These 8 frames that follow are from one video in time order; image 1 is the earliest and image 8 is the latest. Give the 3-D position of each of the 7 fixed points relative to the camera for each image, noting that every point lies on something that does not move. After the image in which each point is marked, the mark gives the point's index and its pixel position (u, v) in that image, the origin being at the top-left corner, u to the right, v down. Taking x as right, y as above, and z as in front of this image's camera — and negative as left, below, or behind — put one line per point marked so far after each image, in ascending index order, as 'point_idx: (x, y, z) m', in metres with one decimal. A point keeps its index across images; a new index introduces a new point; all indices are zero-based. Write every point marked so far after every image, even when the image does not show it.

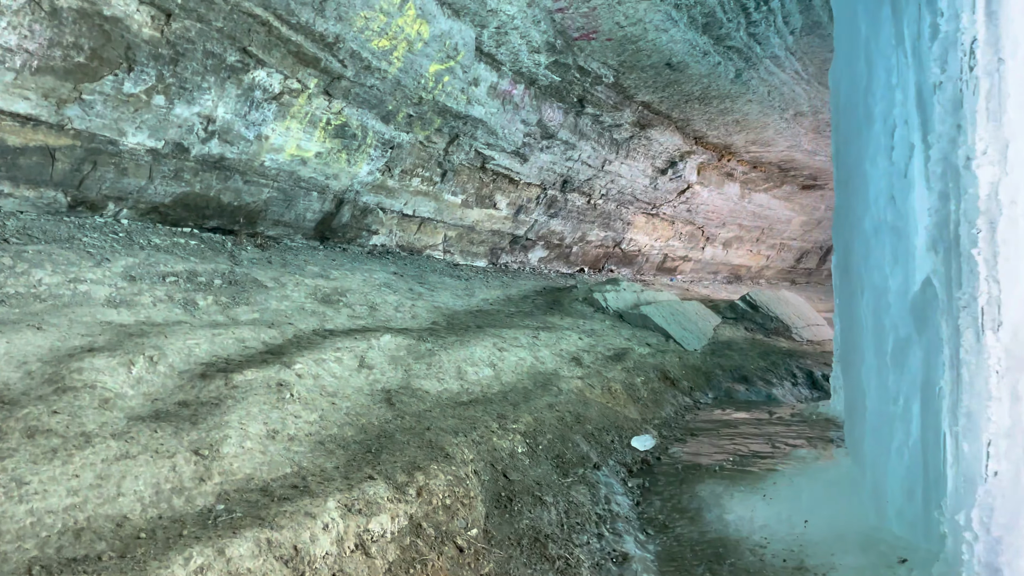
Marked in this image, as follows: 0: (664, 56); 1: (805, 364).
0: (+1.1, +1.6, +5.7) m
1: (+2.1, -0.6, +5.9) m
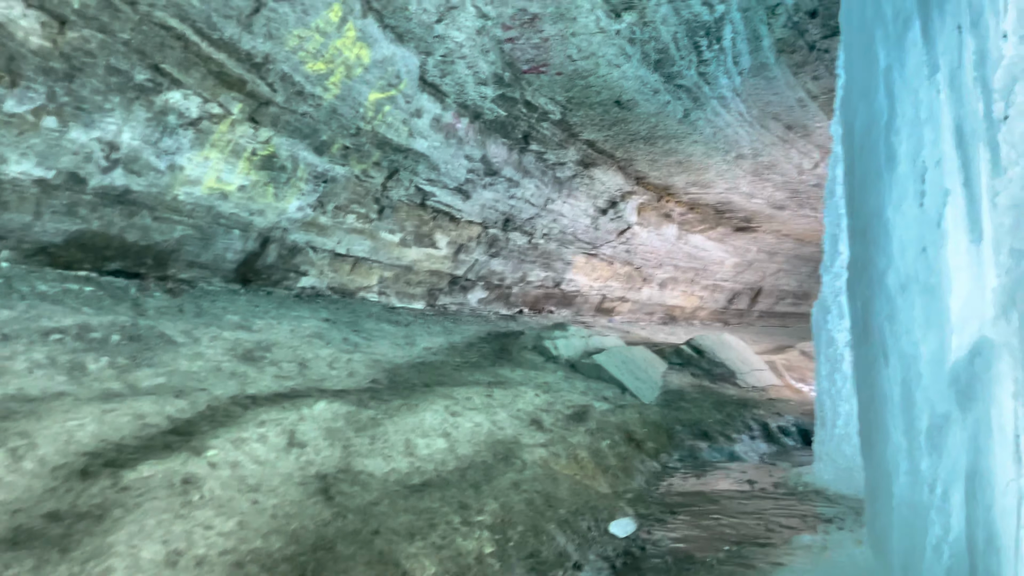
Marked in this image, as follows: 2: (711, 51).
0: (+0.7, +1.3, +5.4) m
1: (+1.7, -0.9, +5.6) m
2: (+1.2, +1.5, +4.9) m
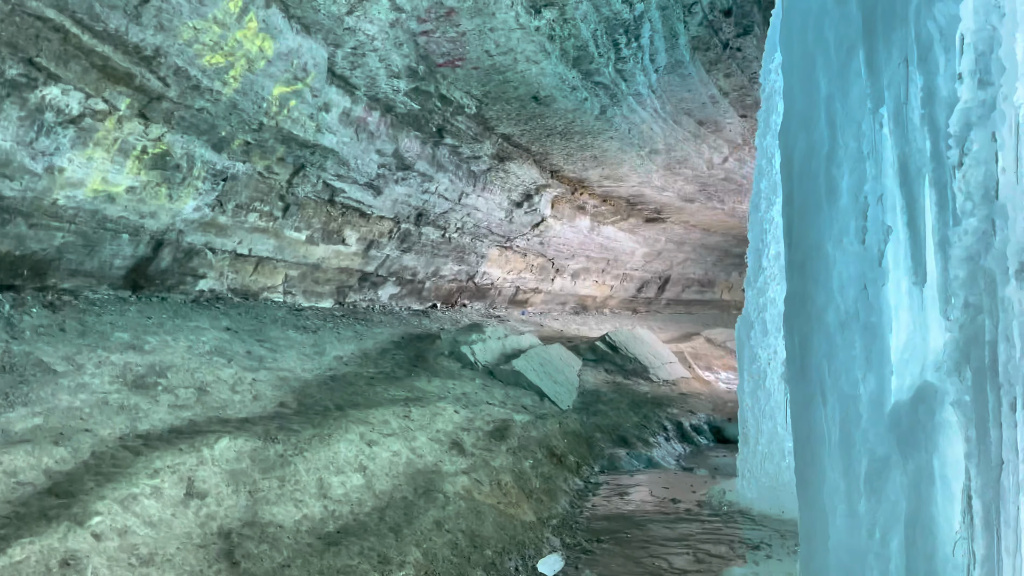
0: (+0.1, +1.3, +5.3) m
1: (+1.1, -0.9, +5.6) m
2: (+0.7, +1.5, +4.9) m
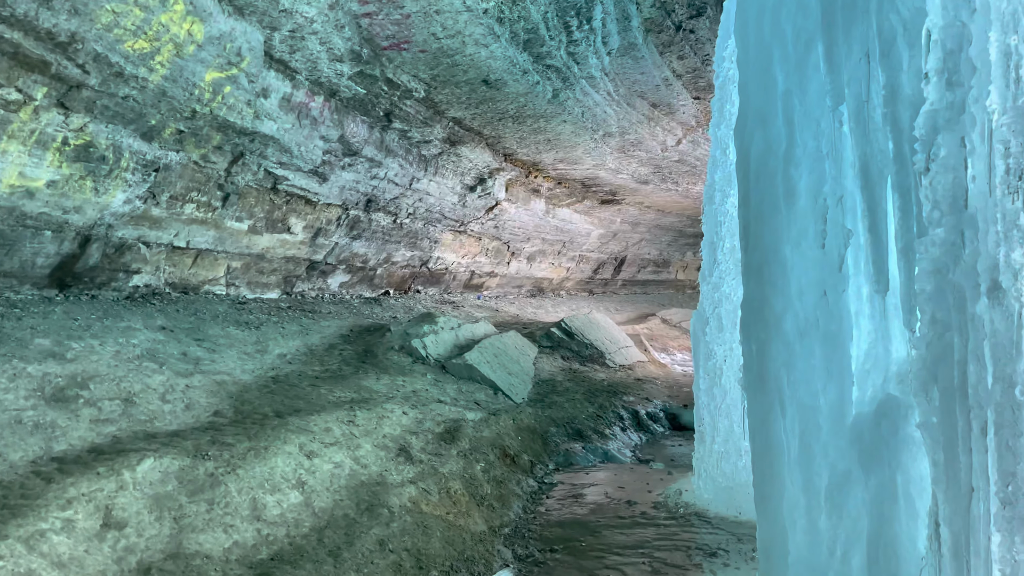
0: (-0.2, +1.4, +5.1) m
1: (+0.8, -0.8, +5.6) m
2: (+0.4, +1.5, +4.7) m
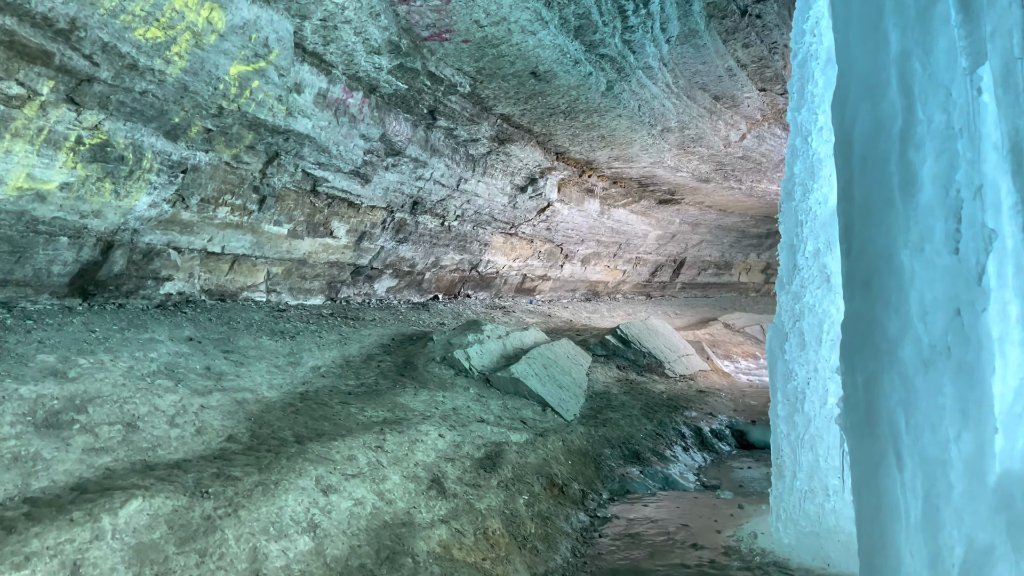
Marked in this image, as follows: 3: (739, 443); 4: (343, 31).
0: (+0.1, +1.4, +4.8) m
1: (+1.2, -0.8, +5.2) m
2: (+0.7, +1.5, +4.3) m
3: (+1.5, -1.0, +5.2) m
4: (-0.8, +1.2, +3.9) m
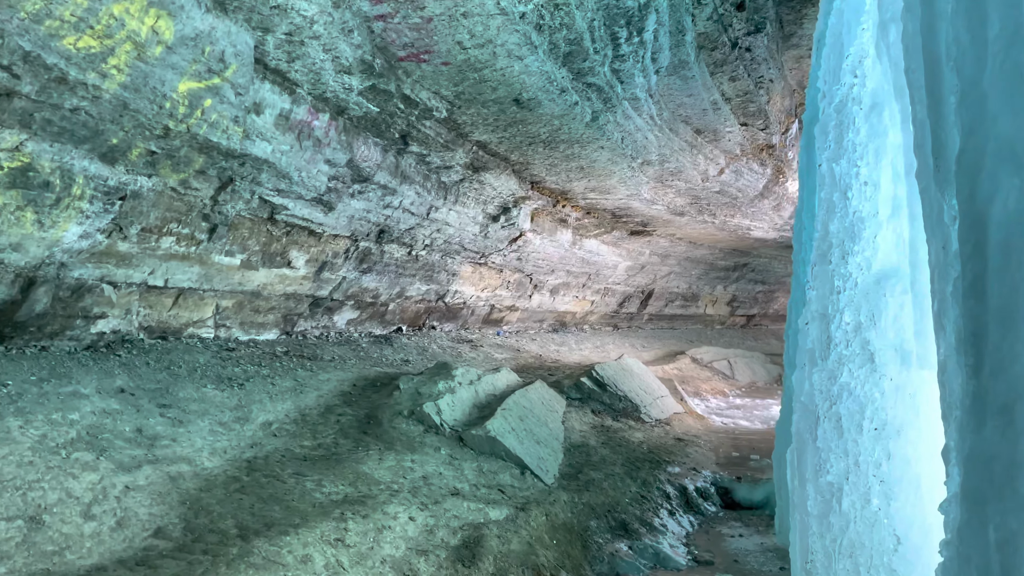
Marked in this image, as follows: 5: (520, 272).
0: (0.0, +1.1, +4.4) m
1: (+1.0, -1.1, +4.8) m
2: (+0.6, +1.2, +4.0) m
3: (+1.3, -1.3, +4.8) m
4: (-0.9, +1.0, +3.5) m
5: (+0.1, +0.2, +9.3) m
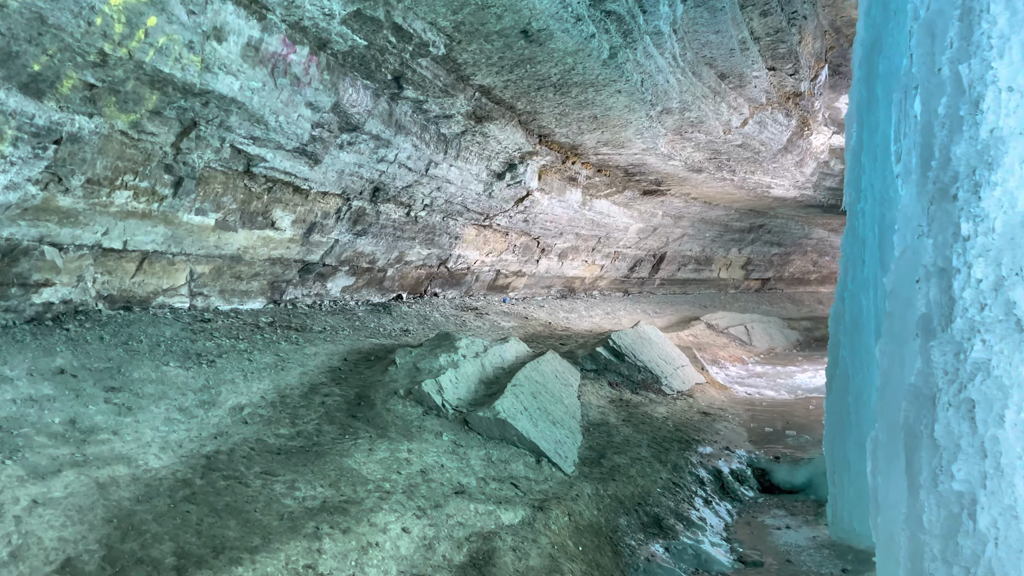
0: (0.0, +1.3, +3.8) m
1: (+1.0, -0.9, +4.3) m
2: (+0.6, +1.4, +3.4) m
3: (+1.3, -1.1, +4.3) m
4: (-0.8, +1.2, +2.9) m
5: (+0.2, +0.6, +8.8) m
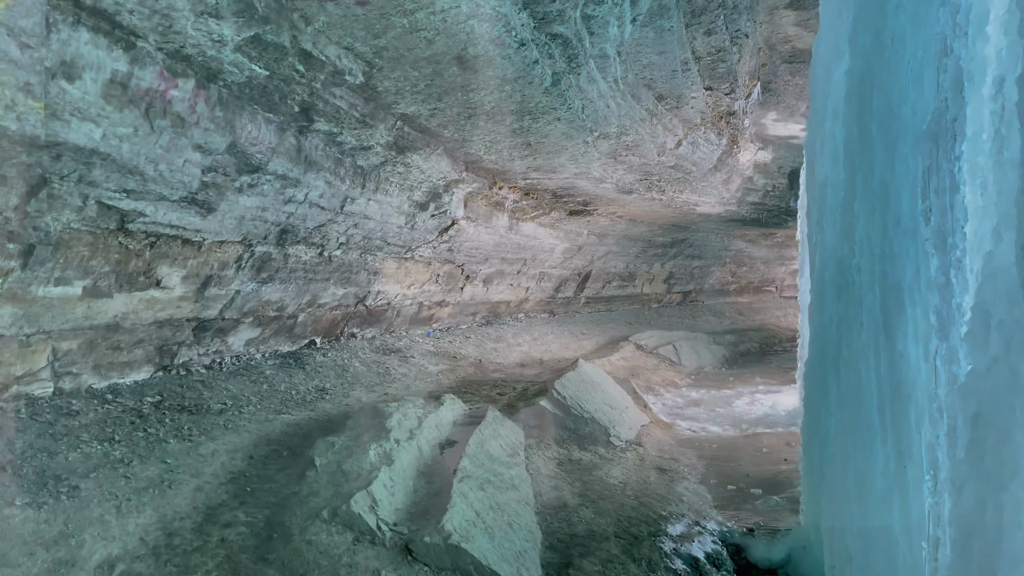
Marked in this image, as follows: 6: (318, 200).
0: (-0.2, +1.0, +3.2) m
1: (+0.8, -1.2, +3.8) m
2: (+0.4, +1.1, +2.9) m
3: (+1.1, -1.3, +3.8) m
4: (-1.0, +0.9, +2.2) m
5: (-0.6, +0.2, +8.1) m
6: (-1.1, +0.5, +4.6) m
